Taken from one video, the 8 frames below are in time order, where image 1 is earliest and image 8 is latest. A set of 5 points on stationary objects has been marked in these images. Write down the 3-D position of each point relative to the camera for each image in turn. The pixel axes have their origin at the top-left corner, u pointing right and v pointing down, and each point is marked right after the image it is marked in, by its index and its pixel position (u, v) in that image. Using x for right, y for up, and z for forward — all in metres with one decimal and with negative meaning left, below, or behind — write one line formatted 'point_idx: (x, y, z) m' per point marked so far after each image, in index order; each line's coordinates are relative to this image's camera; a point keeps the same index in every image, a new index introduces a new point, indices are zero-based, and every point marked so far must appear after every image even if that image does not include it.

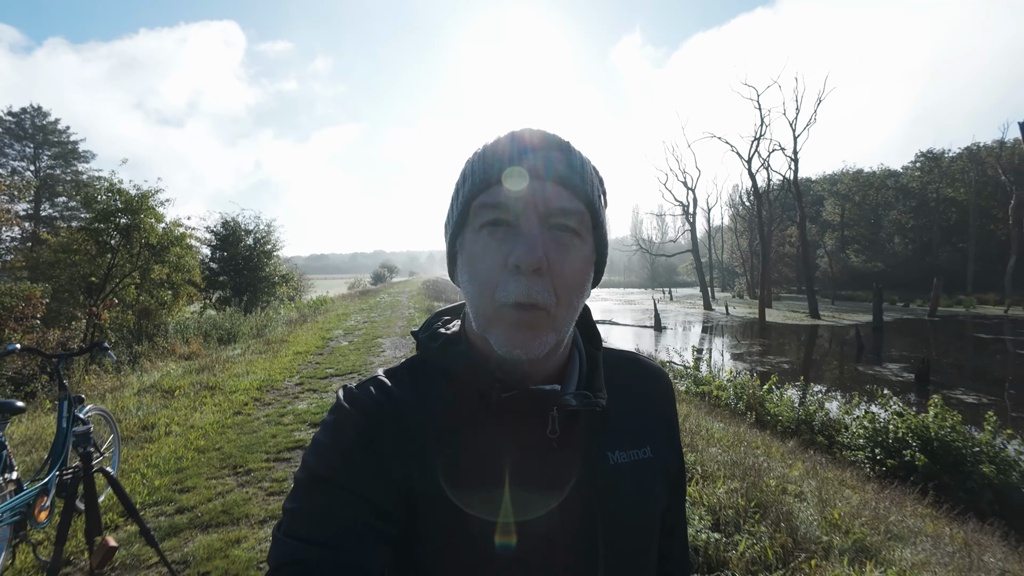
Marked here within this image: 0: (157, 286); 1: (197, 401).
0: (-10.4, +0.1, +13.0) m
1: (-4.7, -1.7, +6.6) m
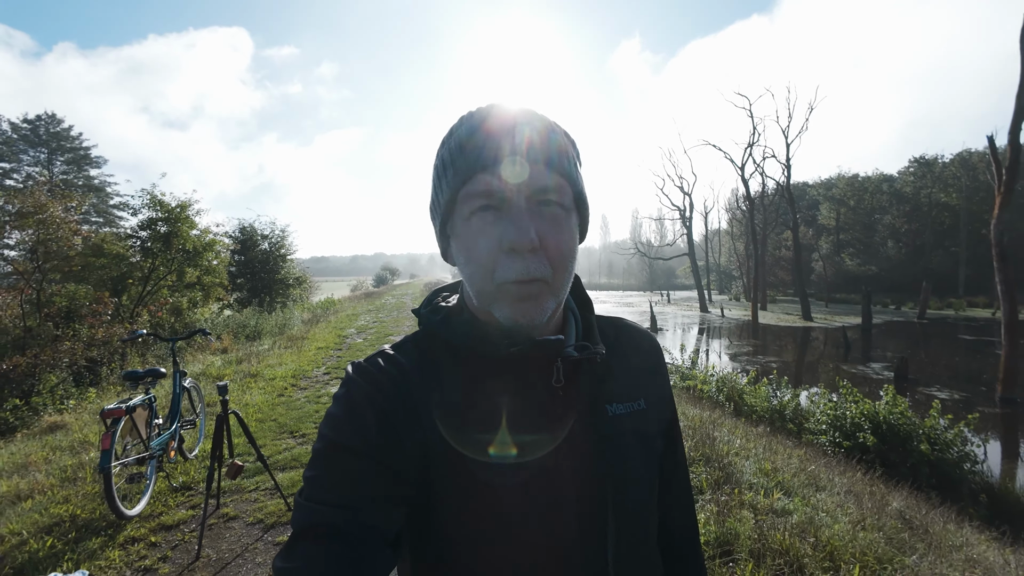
0: (-10.4, 0.0, +14.1) m
1: (-4.7, -1.7, +7.7) m
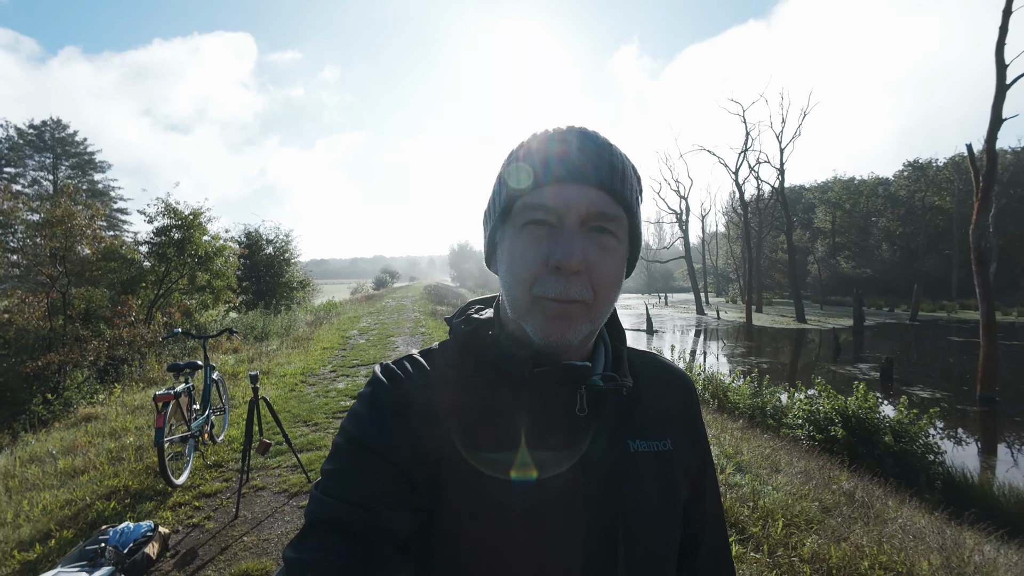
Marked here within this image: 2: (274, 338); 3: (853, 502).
0: (-10.5, -0.1, +14.8) m
1: (-4.8, -1.8, +8.3) m
2: (-7.7, -1.6, +14.1) m
3: (+4.0, -2.5, +5.1) m
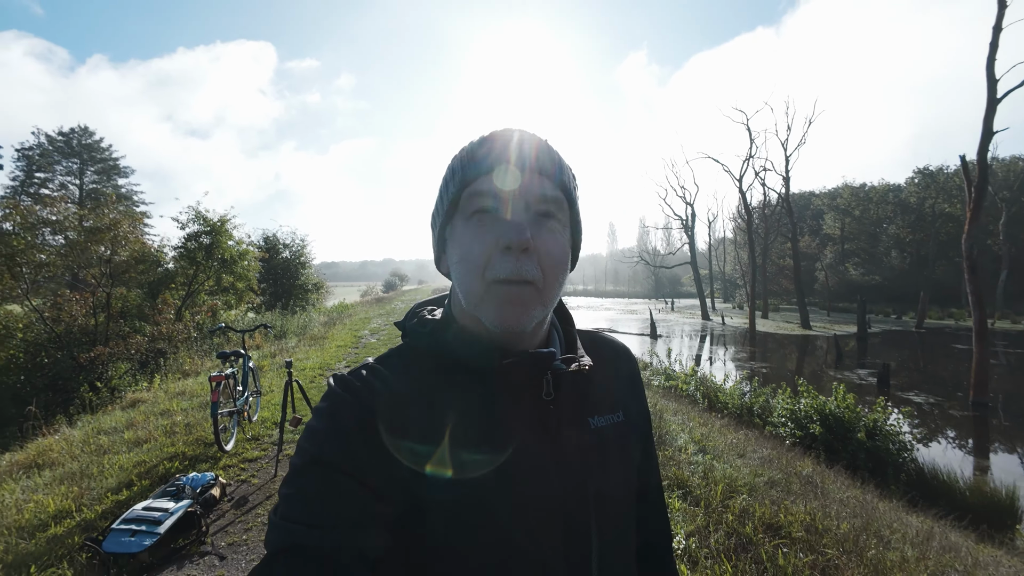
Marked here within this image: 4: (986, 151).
0: (-10.4, -0.1, +15.8) m
1: (-4.8, -1.8, +9.2) m
2: (-7.6, -1.7, +15.0) m
3: (+3.9, -2.6, +5.8) m
4: (+19.1, +5.5, +17.5) m
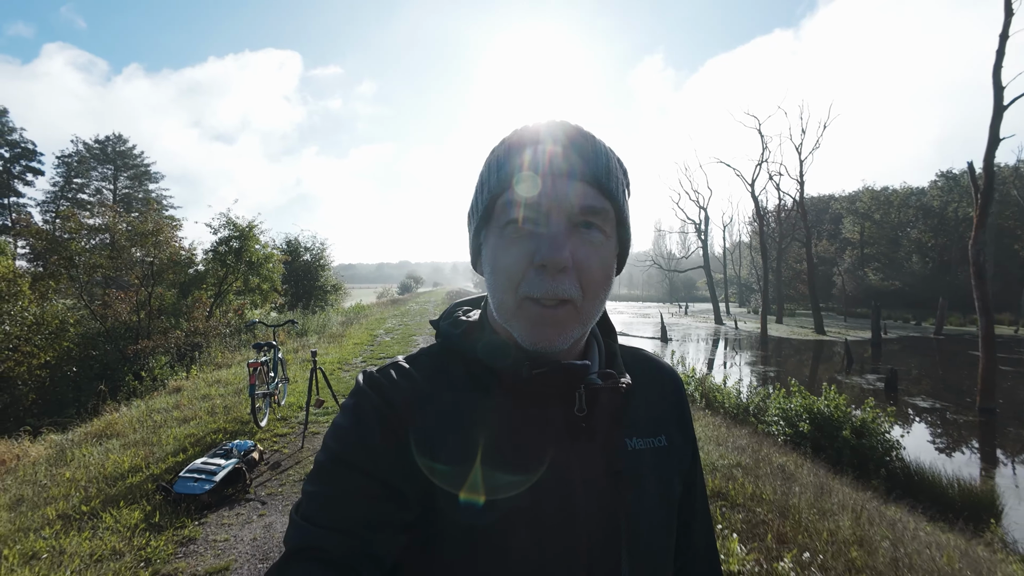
0: (-10.1, -0.1, +16.9) m
1: (-4.8, -1.8, +10.1) m
2: (-7.3, -1.7, +16.0) m
3: (+3.9, -2.7, +6.4) m
4: (+19.5, +5.3, +17.7) m
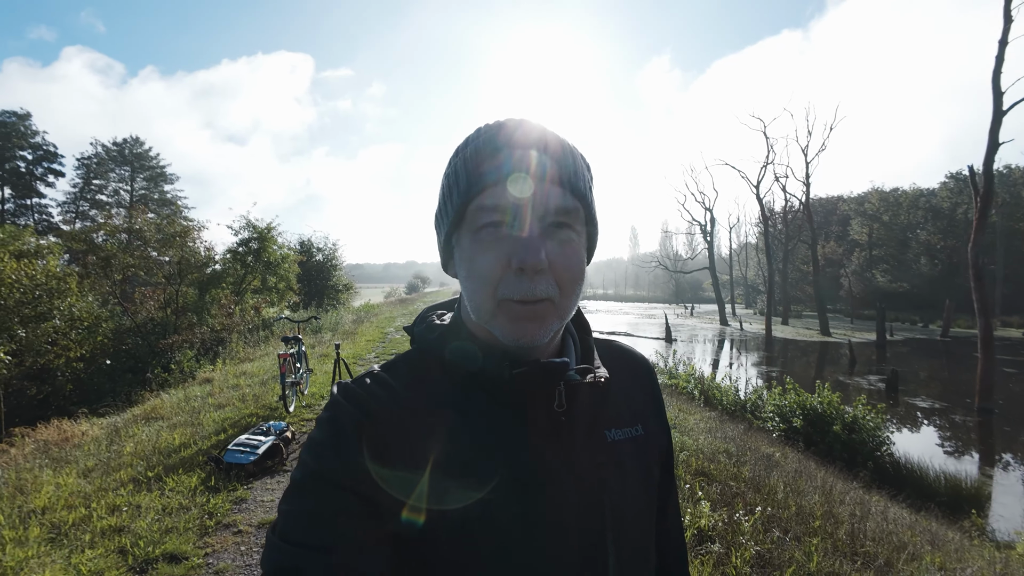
0: (-9.9, -0.1, +17.6) m
1: (-4.7, -1.8, +10.8) m
2: (-7.1, -1.7, +16.7) m
3: (+3.9, -2.7, +6.9) m
4: (+19.8, +5.2, +17.9) m
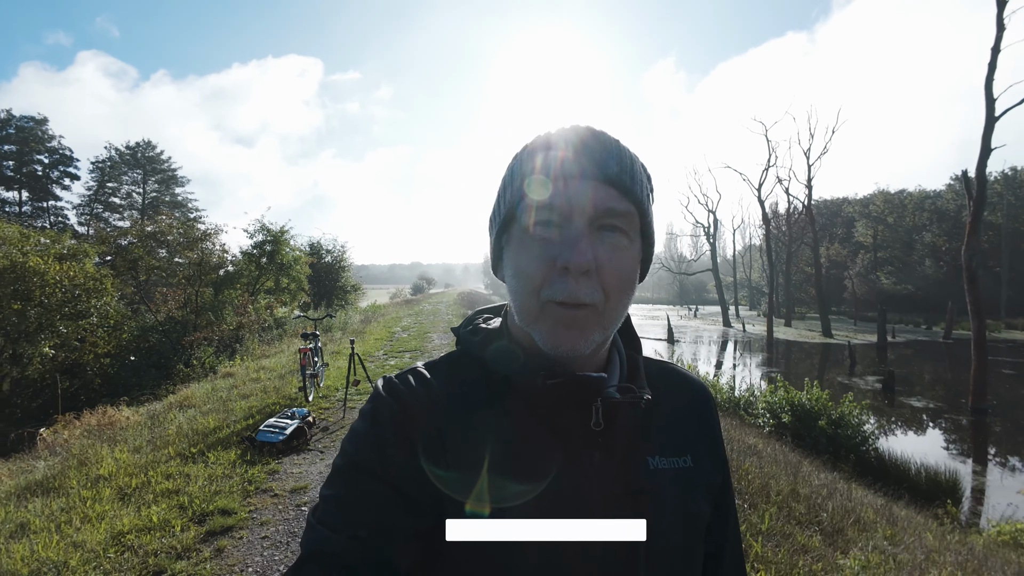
0: (-9.8, -0.1, +18.3) m
1: (-4.6, -1.8, +11.4) m
2: (-7.0, -1.7, +17.4) m
3: (+3.9, -2.7, +7.4) m
4: (+19.9, +5.1, +18.3) m
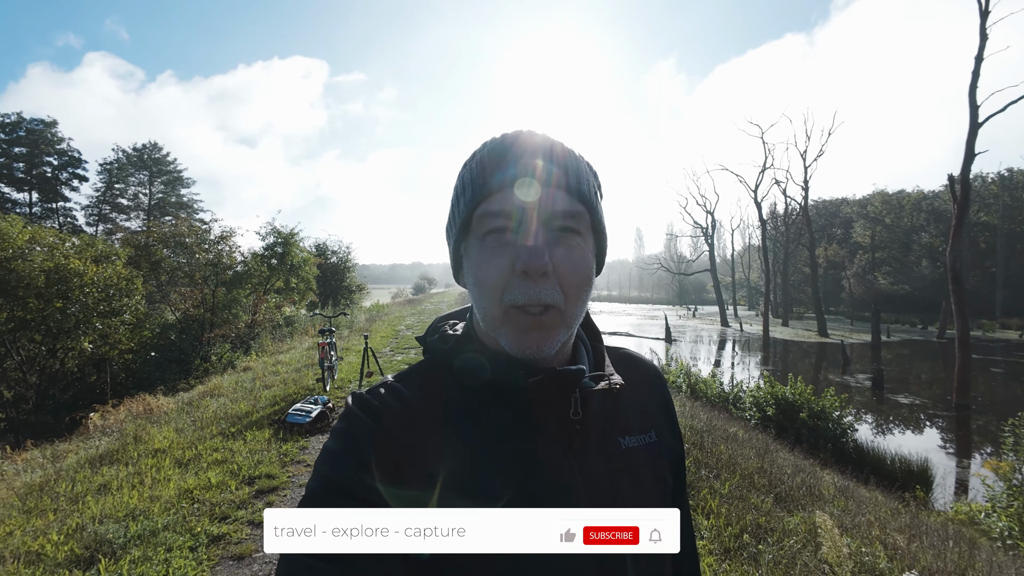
0: (-9.8, -0.1, +19.0) m
1: (-4.6, -1.8, +12.1) m
2: (-7.0, -1.7, +18.1) m
3: (+3.9, -2.7, +8.1) m
4: (+19.9, +5.1, +19.0) m
